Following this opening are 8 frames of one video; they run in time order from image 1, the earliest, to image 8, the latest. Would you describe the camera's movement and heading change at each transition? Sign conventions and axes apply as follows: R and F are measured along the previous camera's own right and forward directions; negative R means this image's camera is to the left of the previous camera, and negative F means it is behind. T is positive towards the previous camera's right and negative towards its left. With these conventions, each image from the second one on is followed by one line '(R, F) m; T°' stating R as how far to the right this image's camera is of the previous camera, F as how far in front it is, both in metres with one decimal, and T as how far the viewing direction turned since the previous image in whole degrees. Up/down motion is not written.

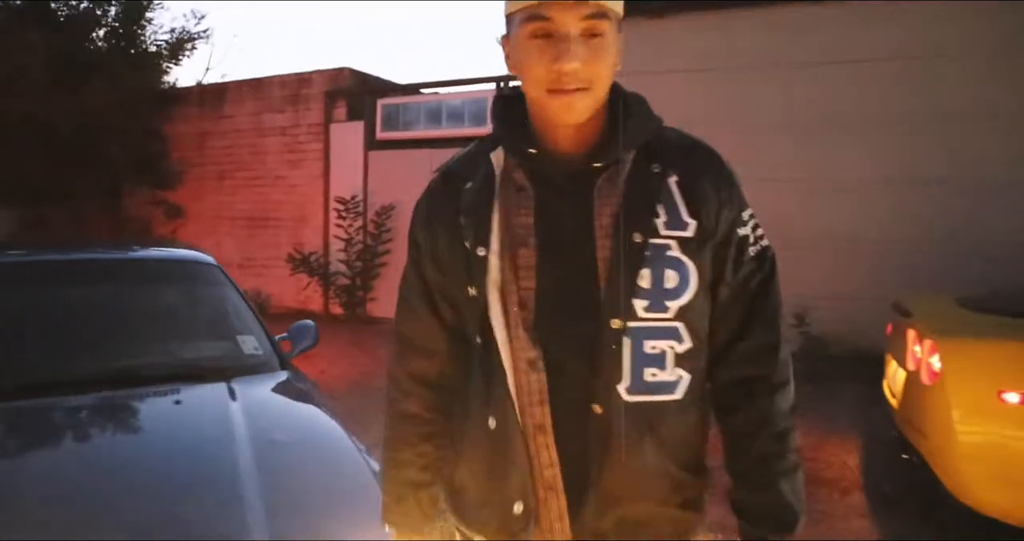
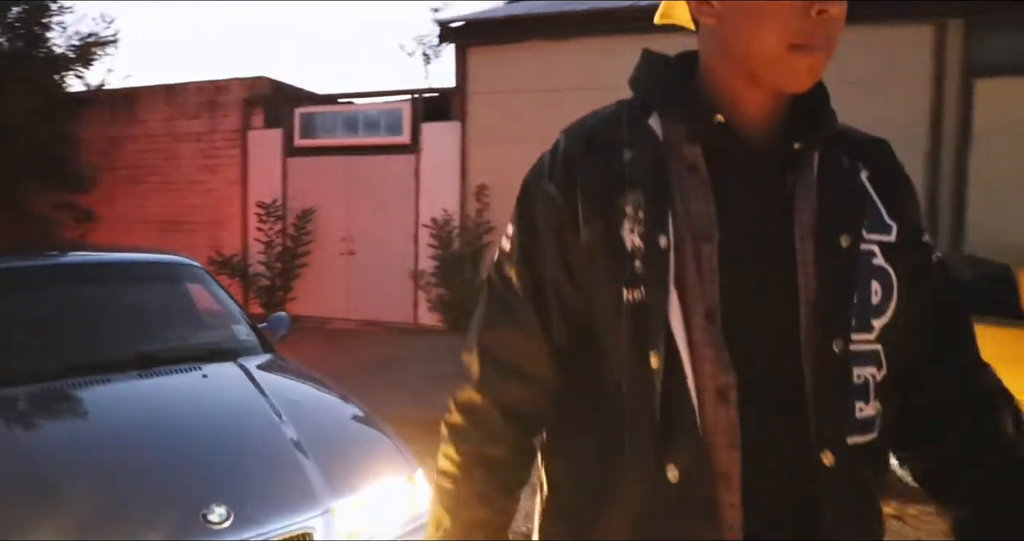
(-0.4, -0.8) m; +9°
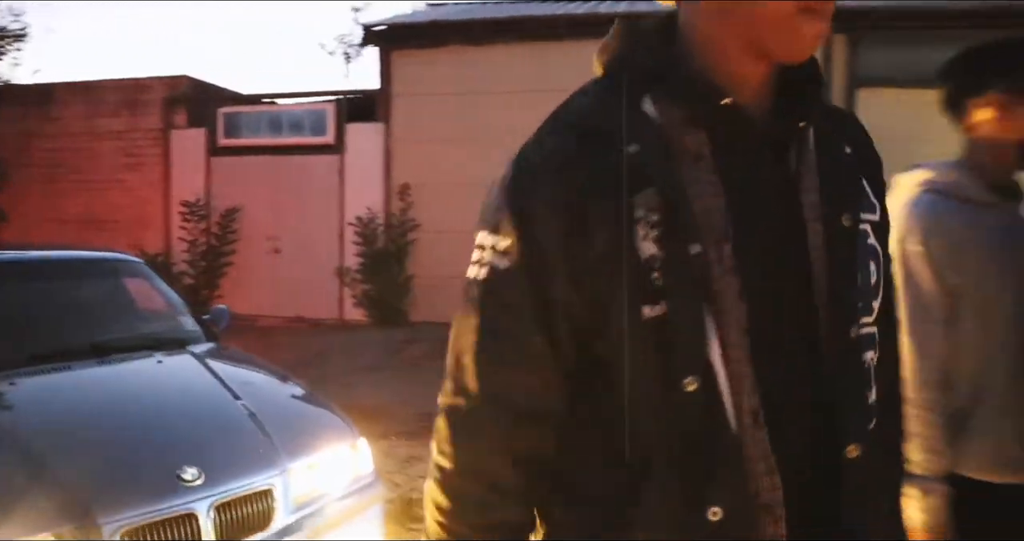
(0.0, -0.4) m; +6°
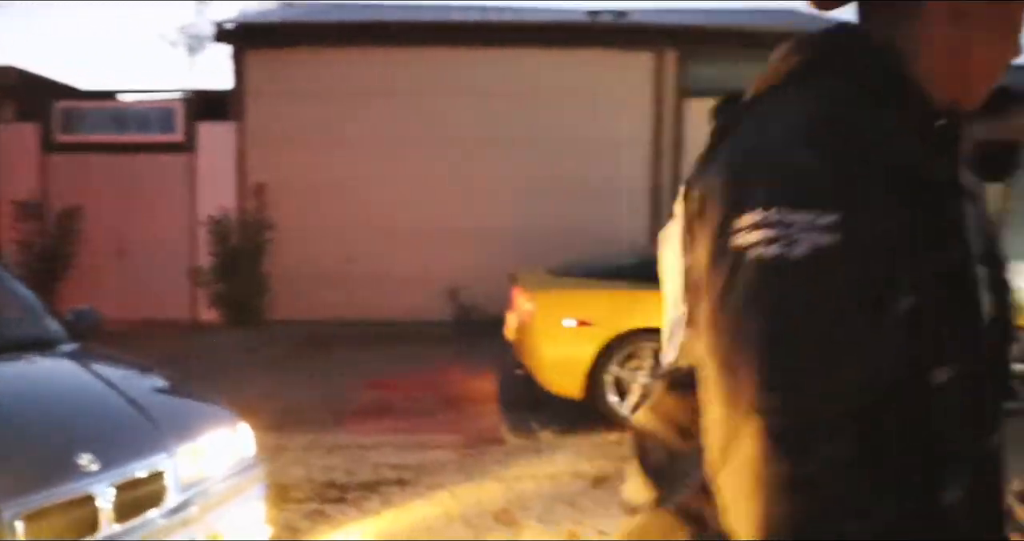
(-0.1, -0.4) m; +11°
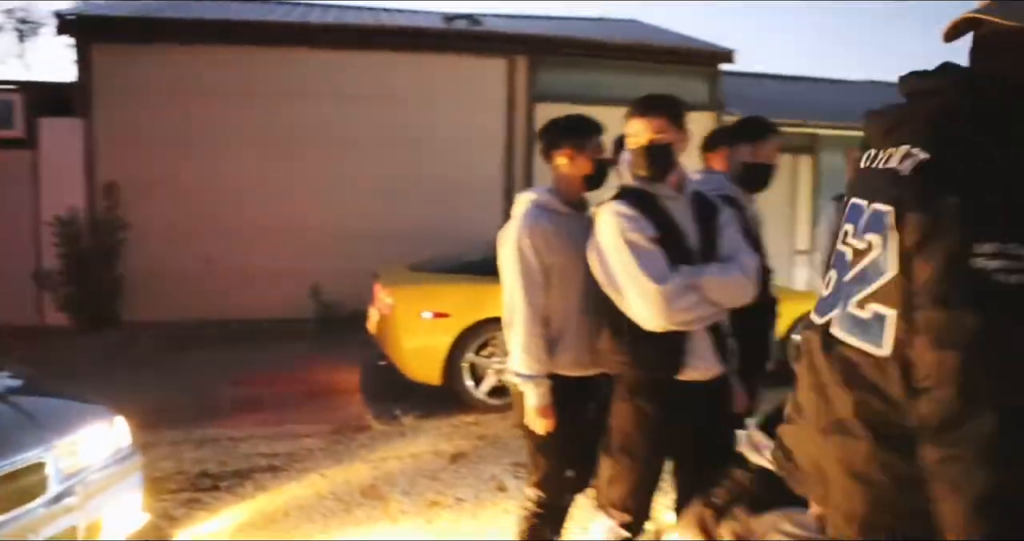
(0.0, -0.4) m; +10°
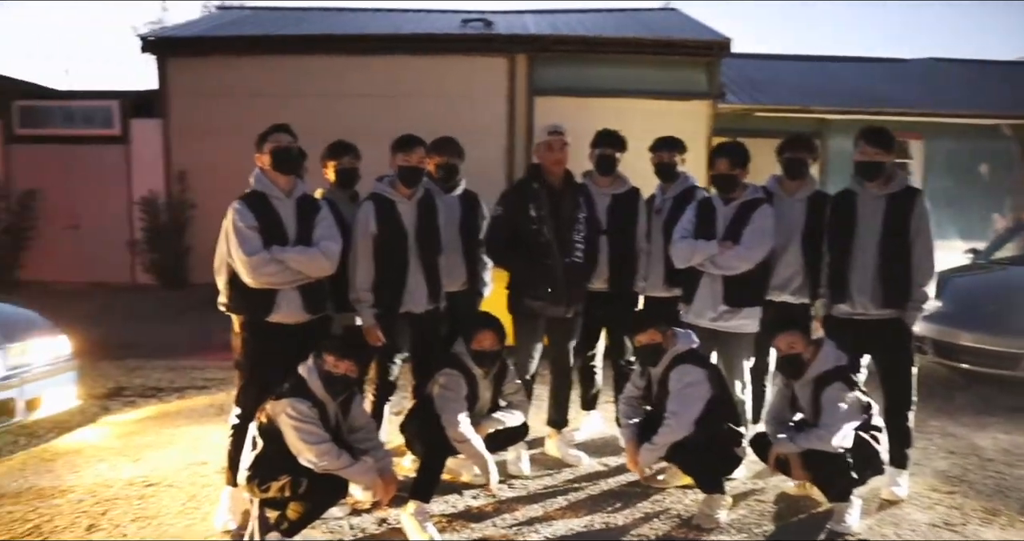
(+2.5, -0.8) m; -14°
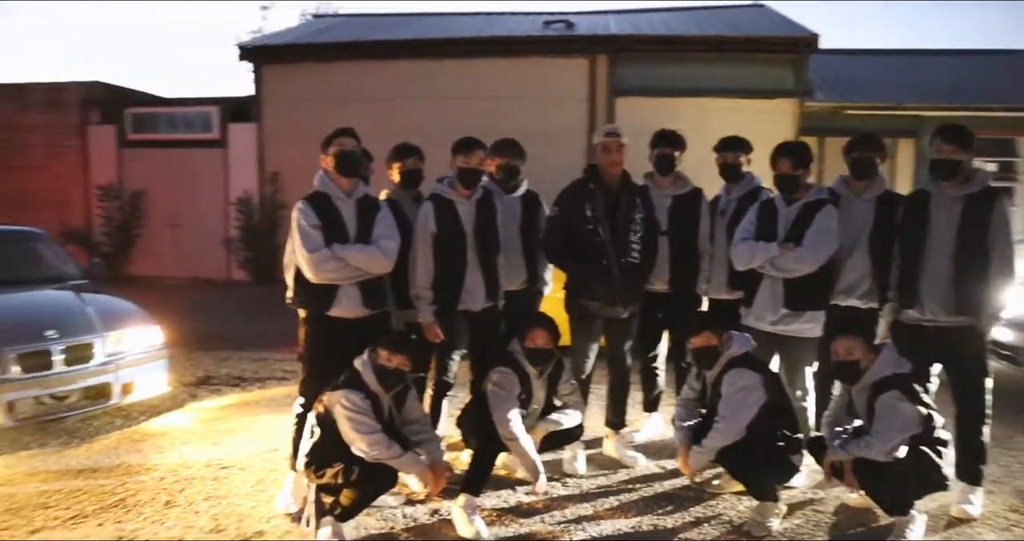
(+0.2, 0.0) m; -7°
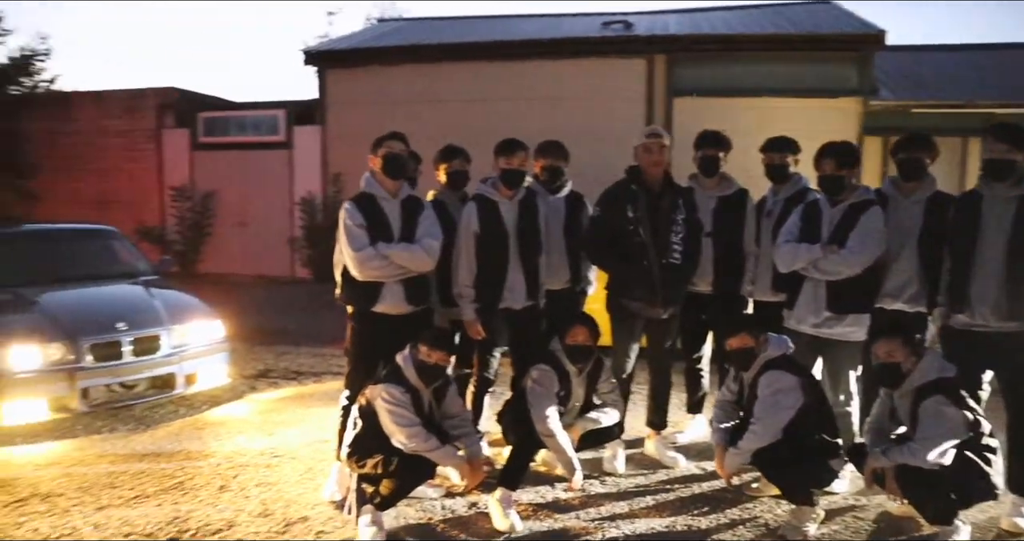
(+0.1, -0.1) m; -5°
